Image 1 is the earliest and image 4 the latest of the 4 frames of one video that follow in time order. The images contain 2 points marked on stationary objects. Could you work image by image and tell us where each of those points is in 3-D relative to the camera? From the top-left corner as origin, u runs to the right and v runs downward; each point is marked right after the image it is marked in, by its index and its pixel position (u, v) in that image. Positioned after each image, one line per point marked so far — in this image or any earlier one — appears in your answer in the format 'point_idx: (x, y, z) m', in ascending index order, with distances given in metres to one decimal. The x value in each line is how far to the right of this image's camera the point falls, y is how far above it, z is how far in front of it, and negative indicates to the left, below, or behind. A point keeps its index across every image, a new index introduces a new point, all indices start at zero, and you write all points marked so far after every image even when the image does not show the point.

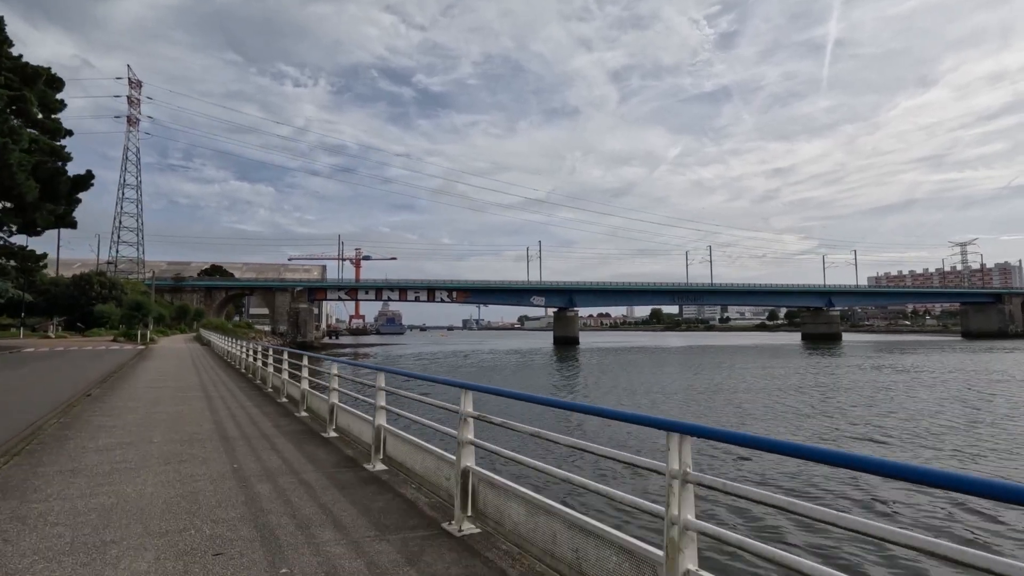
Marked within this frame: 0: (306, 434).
0: (-3.1, -2.2, +9.4) m
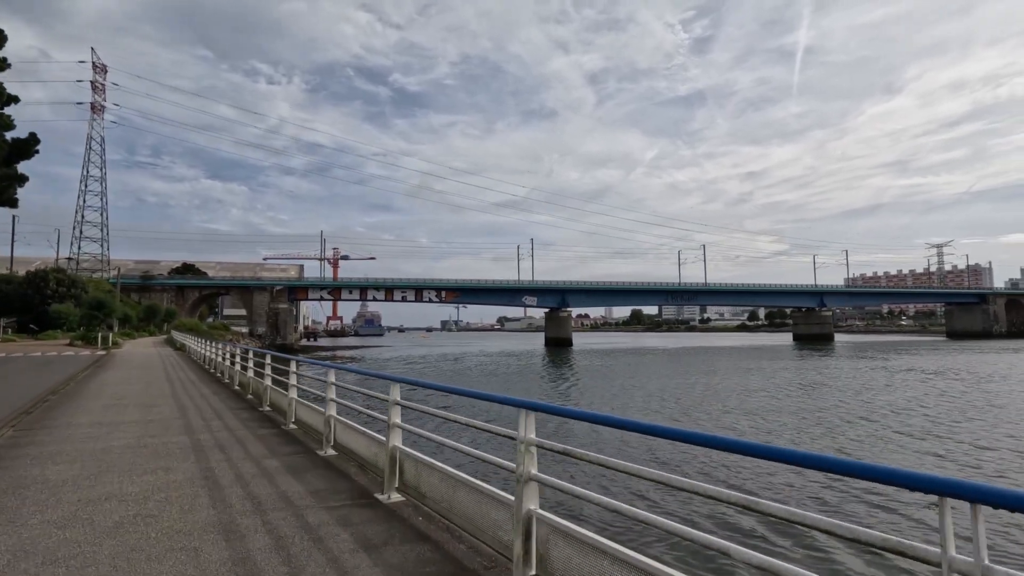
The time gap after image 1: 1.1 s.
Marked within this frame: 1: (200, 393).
0: (-3.3, -2.2, +8.9) m
1: (-7.0, -2.4, +13.7) m
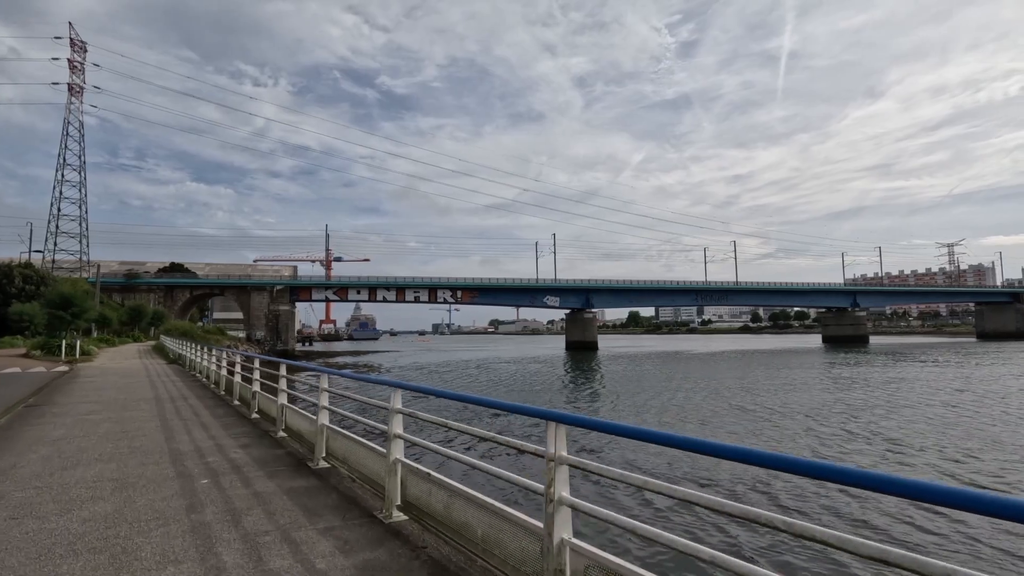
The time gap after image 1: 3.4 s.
0: (-3.0, -2.2, +8.1) m
1: (-6.8, -2.4, +12.9) m
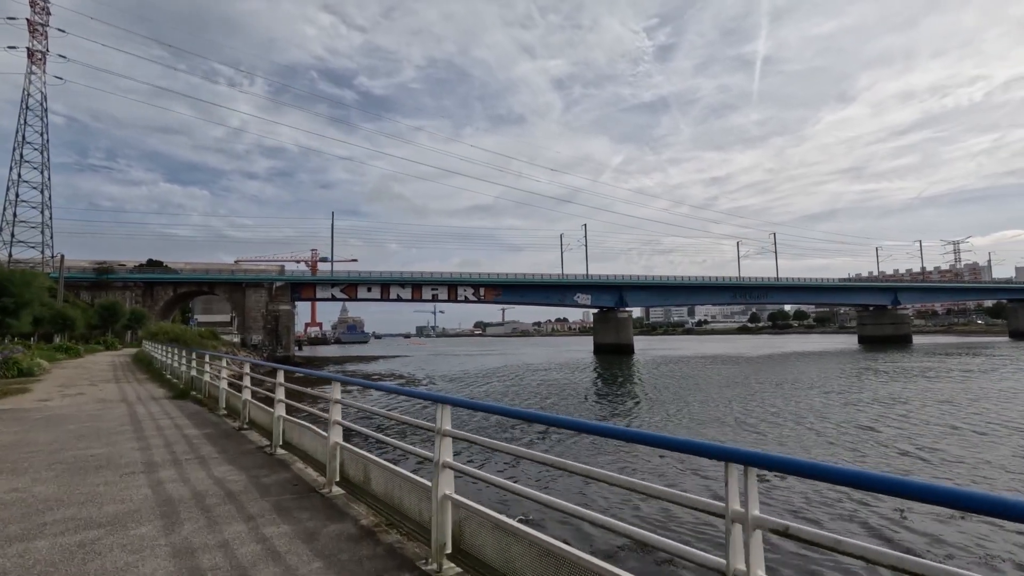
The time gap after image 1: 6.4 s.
0: (-2.7, -2.2, +7.1) m
1: (-6.6, -2.4, +11.7) m
